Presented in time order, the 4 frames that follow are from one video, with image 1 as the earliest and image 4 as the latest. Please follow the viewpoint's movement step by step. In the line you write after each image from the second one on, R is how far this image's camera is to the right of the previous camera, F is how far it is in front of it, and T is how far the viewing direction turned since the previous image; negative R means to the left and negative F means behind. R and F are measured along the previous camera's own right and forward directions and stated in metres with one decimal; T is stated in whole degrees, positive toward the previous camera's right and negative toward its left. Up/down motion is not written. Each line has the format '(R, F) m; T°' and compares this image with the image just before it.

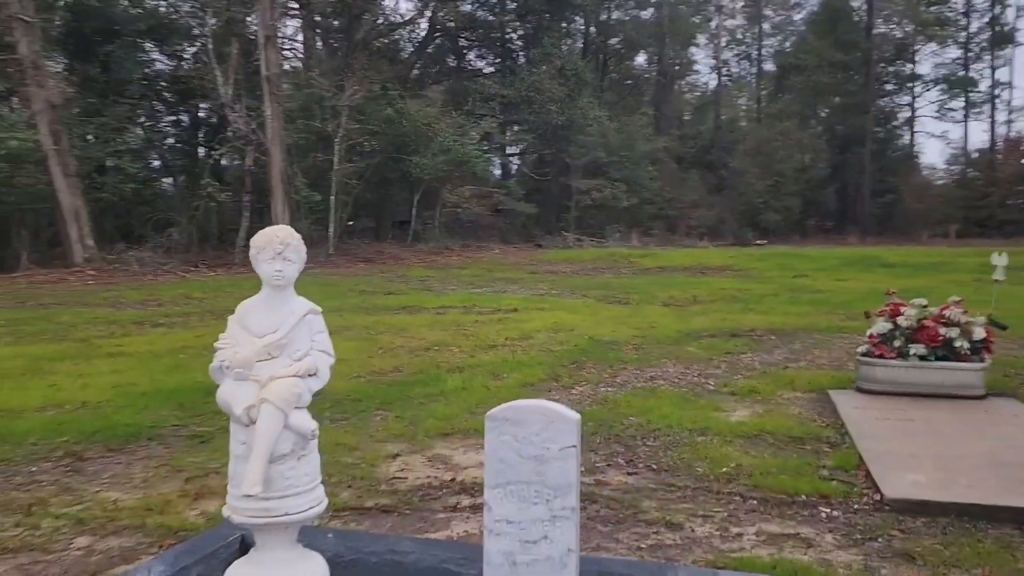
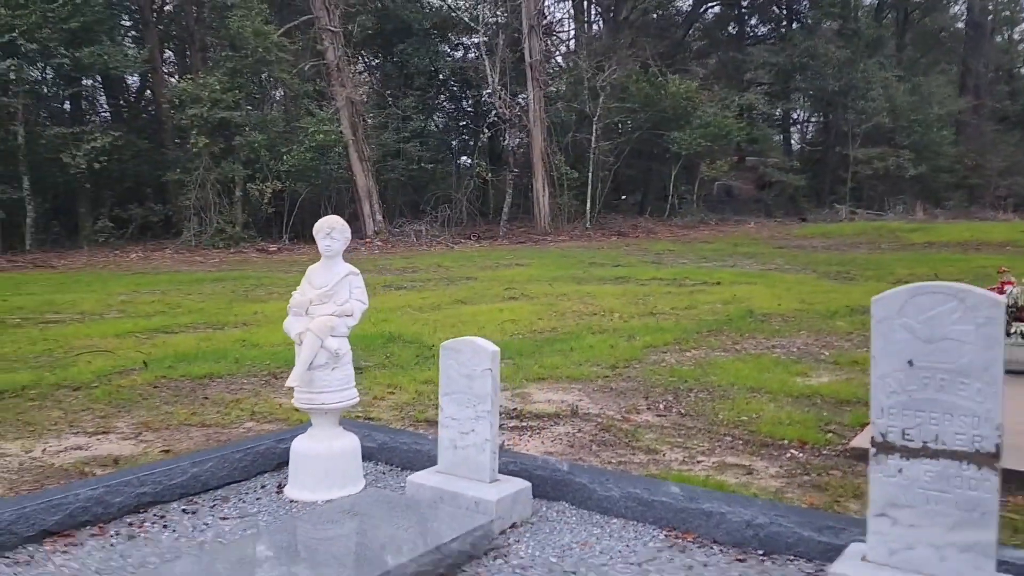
(+1.3, -0.8) m; -19°
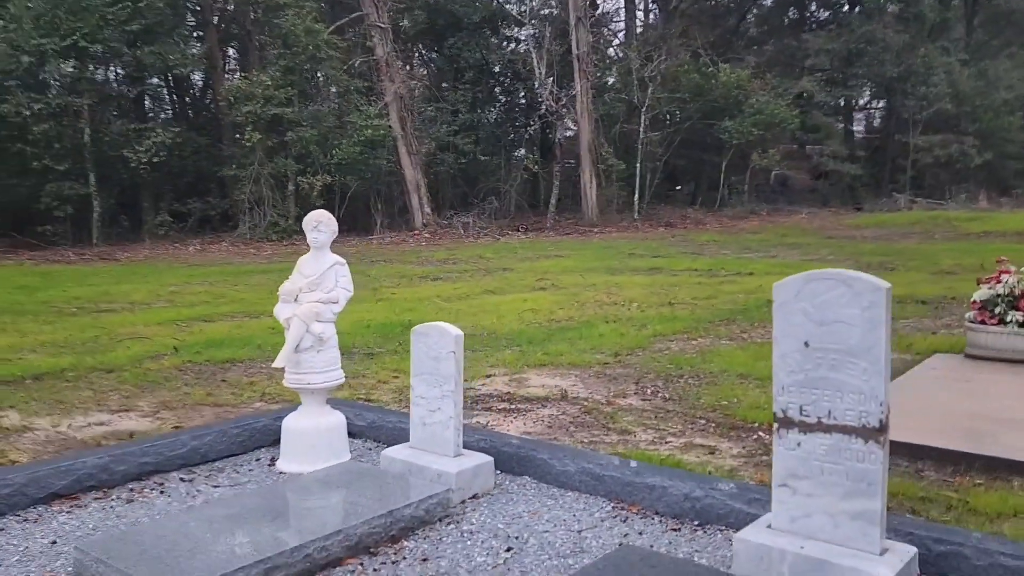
(+0.4, -0.2) m; -4°
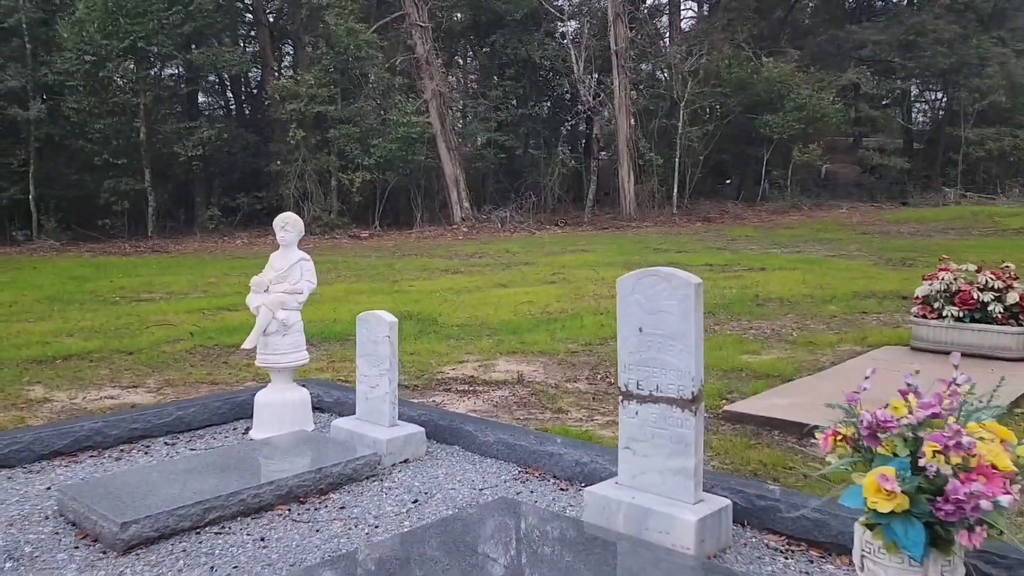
(+0.6, -0.5) m; -4°
